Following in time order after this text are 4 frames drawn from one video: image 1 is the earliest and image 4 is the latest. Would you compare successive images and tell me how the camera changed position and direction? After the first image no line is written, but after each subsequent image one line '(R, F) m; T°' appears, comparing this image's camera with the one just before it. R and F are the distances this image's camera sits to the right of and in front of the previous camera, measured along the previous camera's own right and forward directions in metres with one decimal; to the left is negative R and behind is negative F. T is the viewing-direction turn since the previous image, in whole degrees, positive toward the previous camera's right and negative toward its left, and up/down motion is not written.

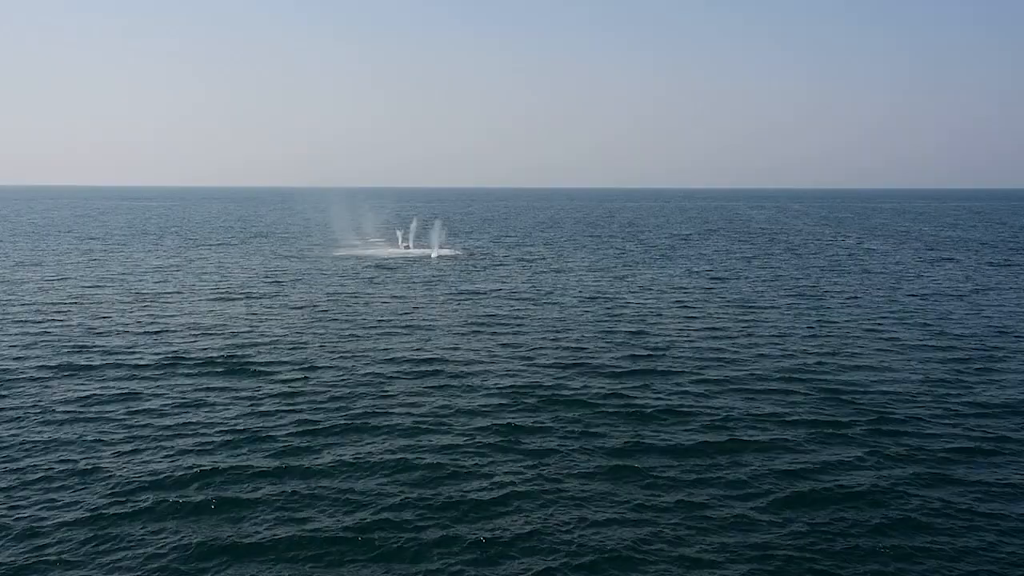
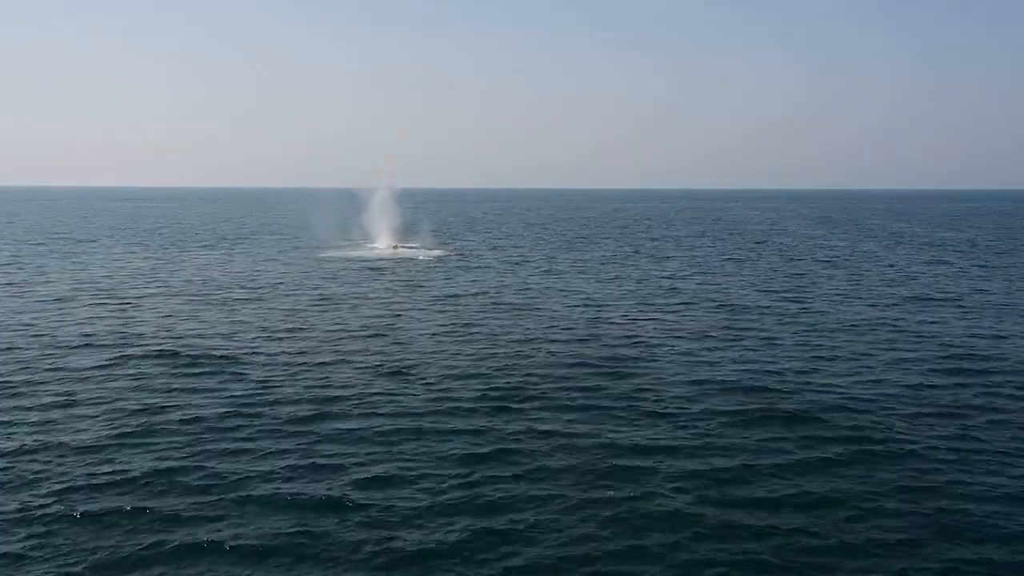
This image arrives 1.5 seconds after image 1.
(+14.7, +10.3) m; 0°
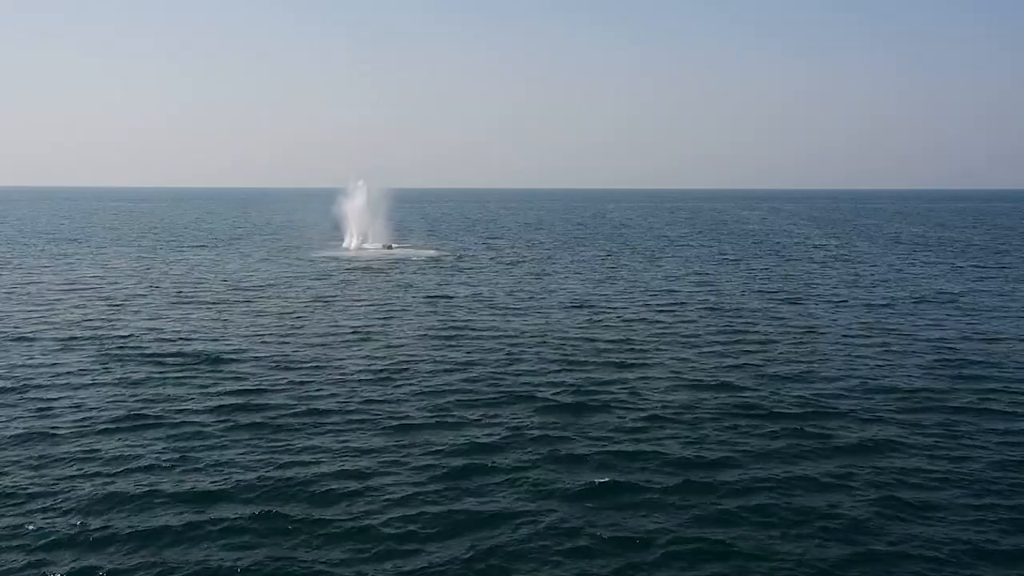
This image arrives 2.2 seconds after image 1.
(+8.0, +5.9) m; 0°
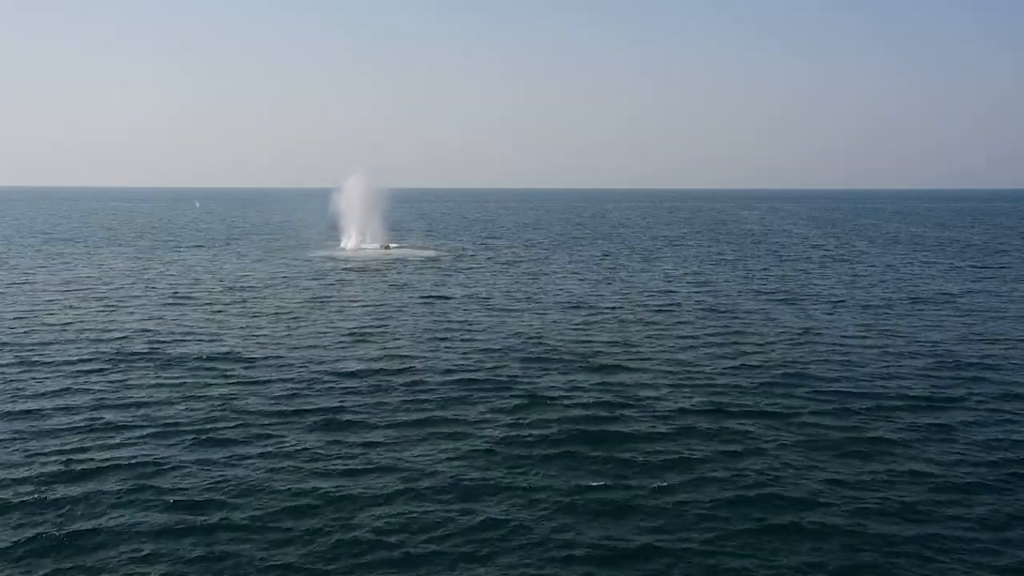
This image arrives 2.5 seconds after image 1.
(-4.1, +0.2) m; 0°
